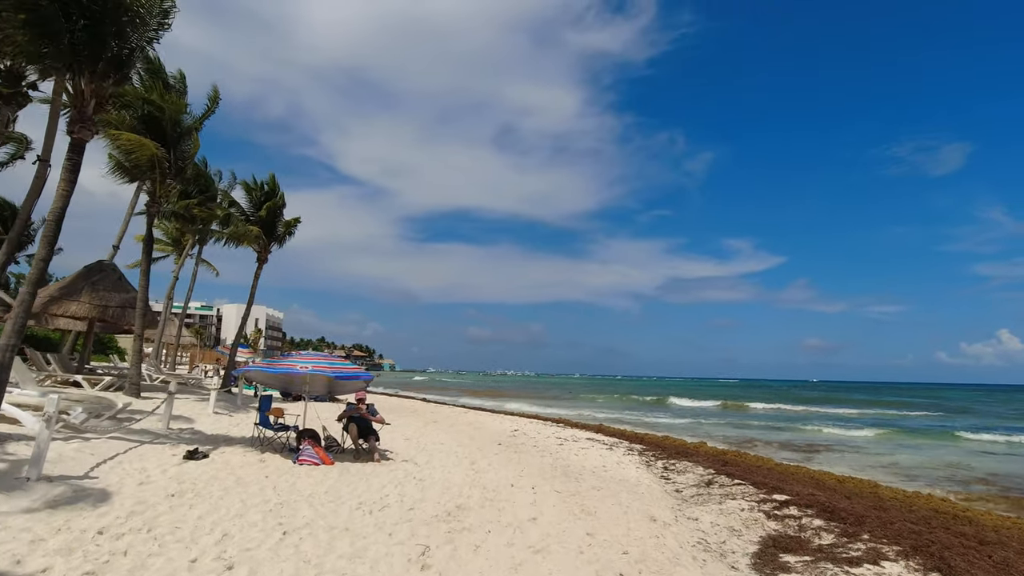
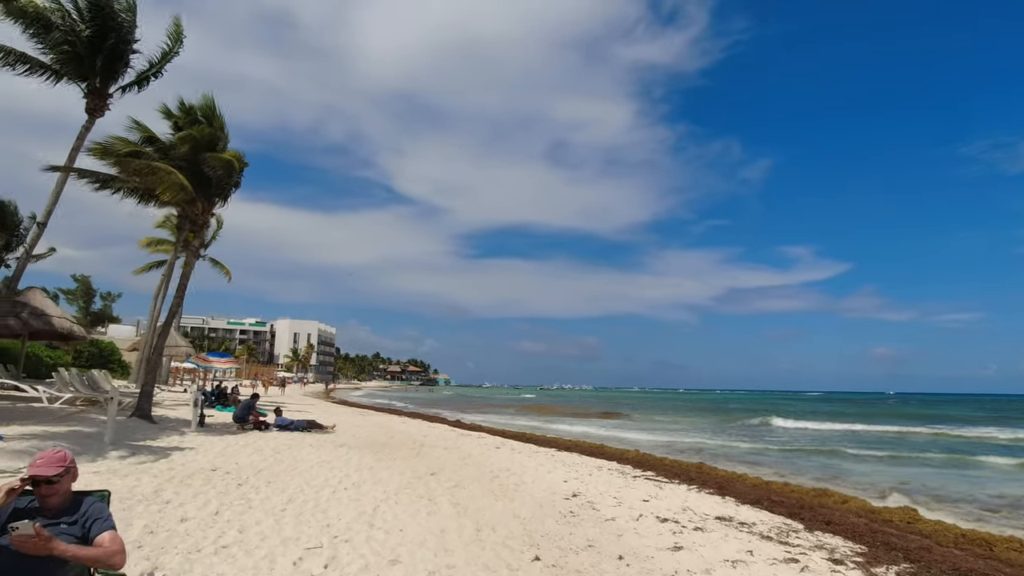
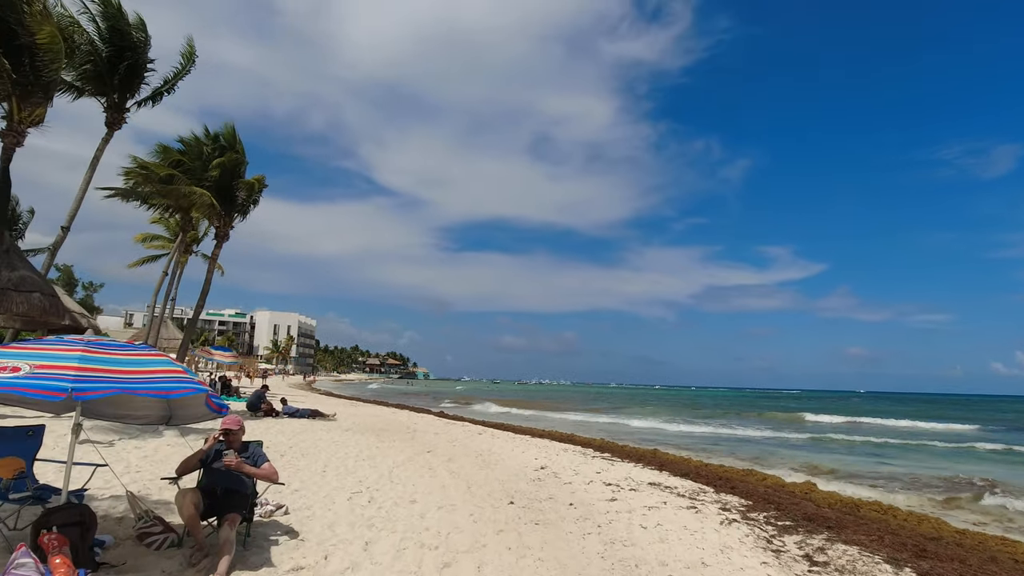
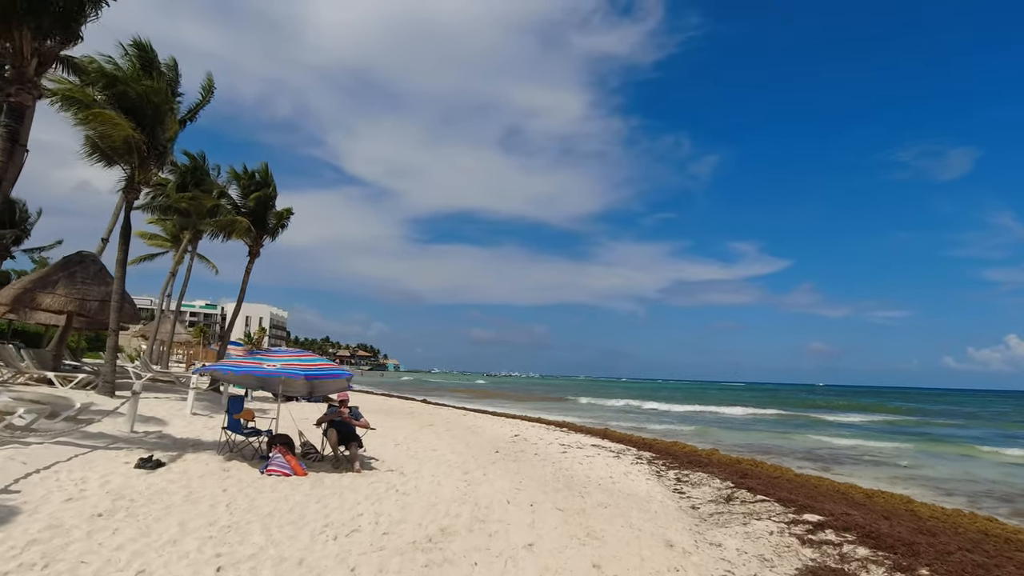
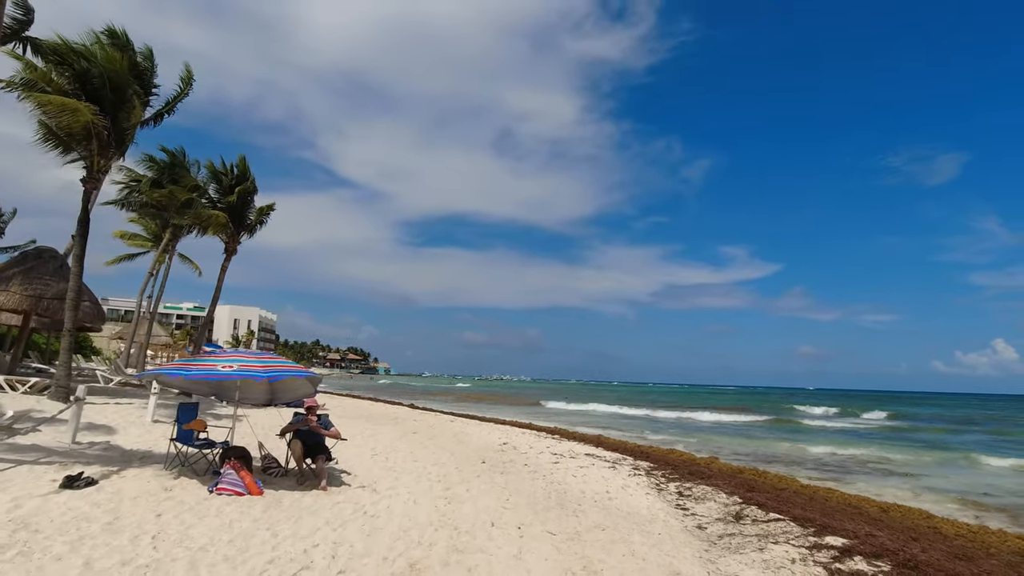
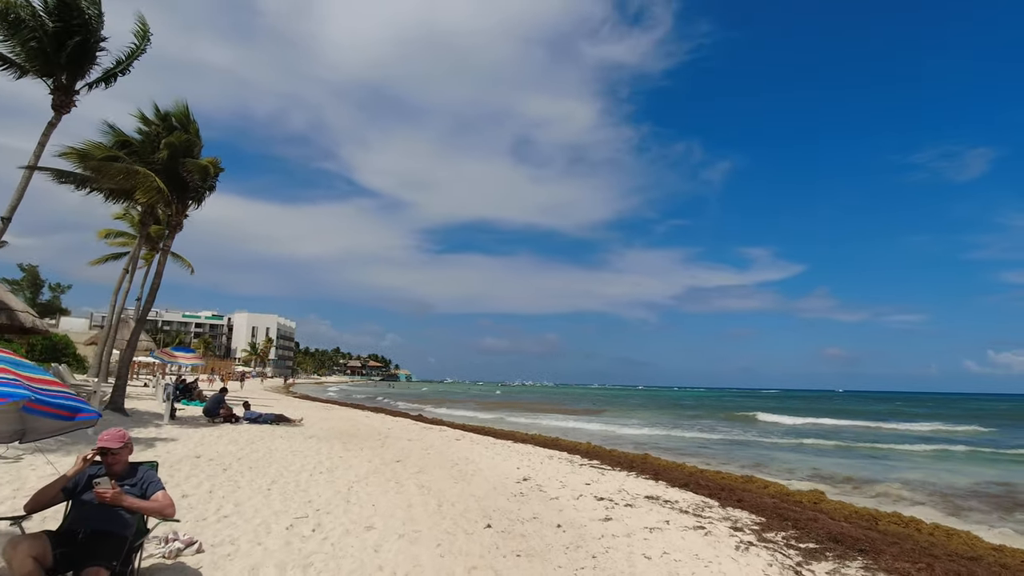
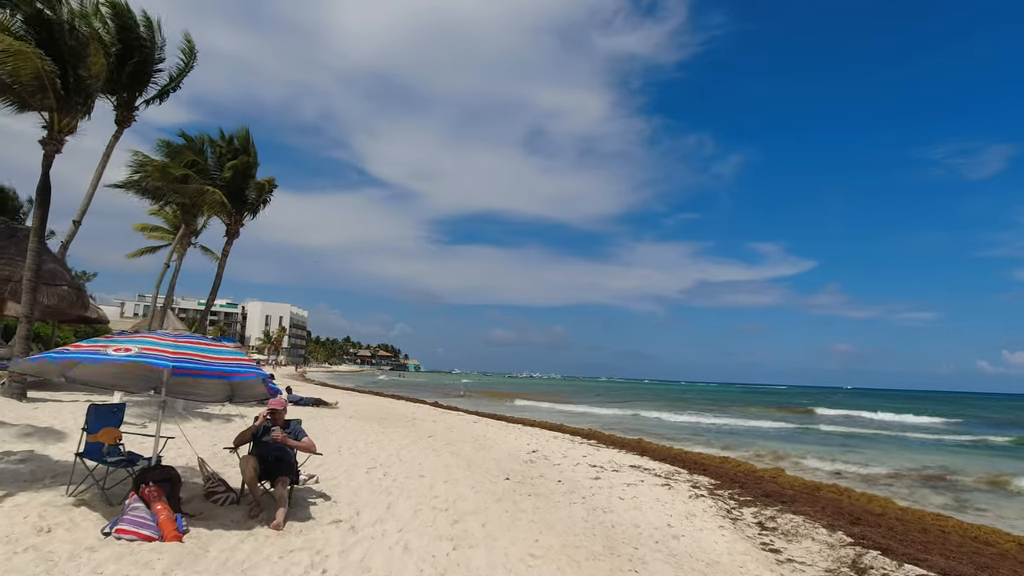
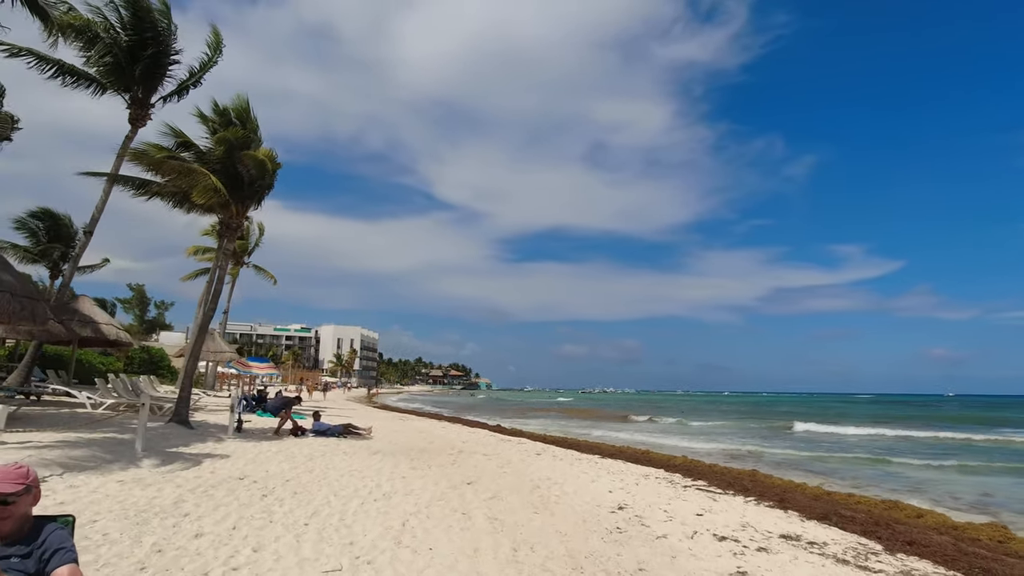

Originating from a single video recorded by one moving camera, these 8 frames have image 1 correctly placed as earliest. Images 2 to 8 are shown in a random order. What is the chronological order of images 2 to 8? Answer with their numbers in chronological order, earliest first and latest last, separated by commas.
4, 5, 7, 3, 6, 2, 8
